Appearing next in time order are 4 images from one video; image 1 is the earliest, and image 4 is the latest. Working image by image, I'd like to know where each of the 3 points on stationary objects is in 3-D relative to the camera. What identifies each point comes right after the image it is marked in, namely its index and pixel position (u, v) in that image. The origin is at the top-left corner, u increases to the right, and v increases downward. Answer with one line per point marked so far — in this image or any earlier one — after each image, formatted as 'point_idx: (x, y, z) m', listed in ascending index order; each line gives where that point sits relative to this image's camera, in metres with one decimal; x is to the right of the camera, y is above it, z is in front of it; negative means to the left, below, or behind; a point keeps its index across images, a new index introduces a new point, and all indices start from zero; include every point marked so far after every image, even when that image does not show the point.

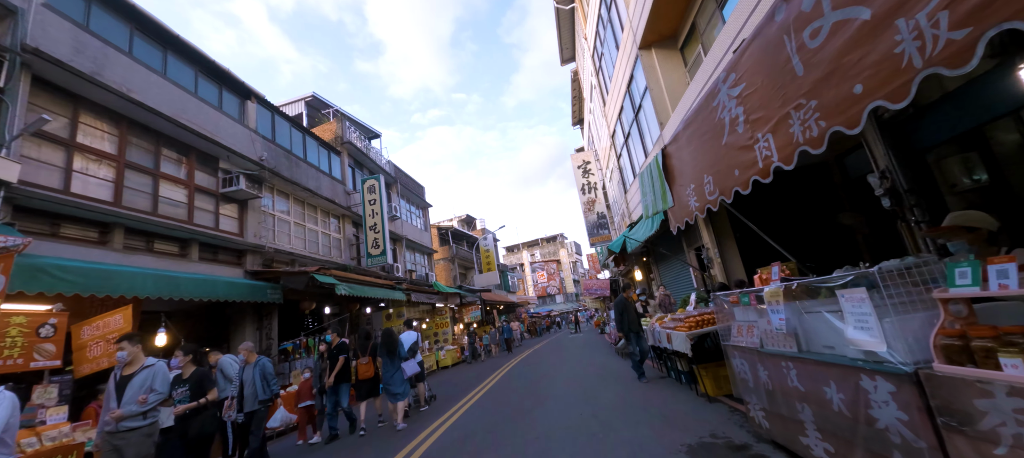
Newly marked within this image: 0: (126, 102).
0: (-7.8, +2.6, +7.6) m
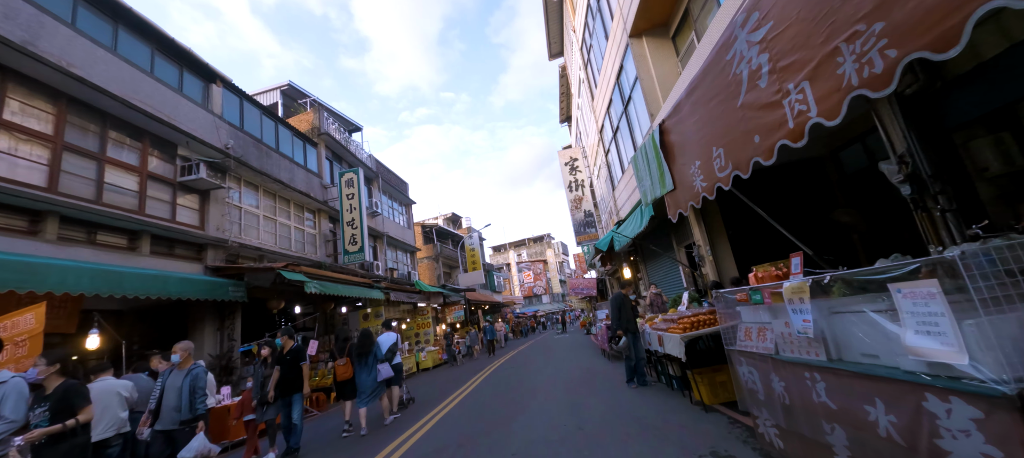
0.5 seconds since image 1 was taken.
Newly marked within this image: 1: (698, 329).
0: (-8.1, +2.8, +6.9) m
1: (+2.2, -1.2, +4.4) m
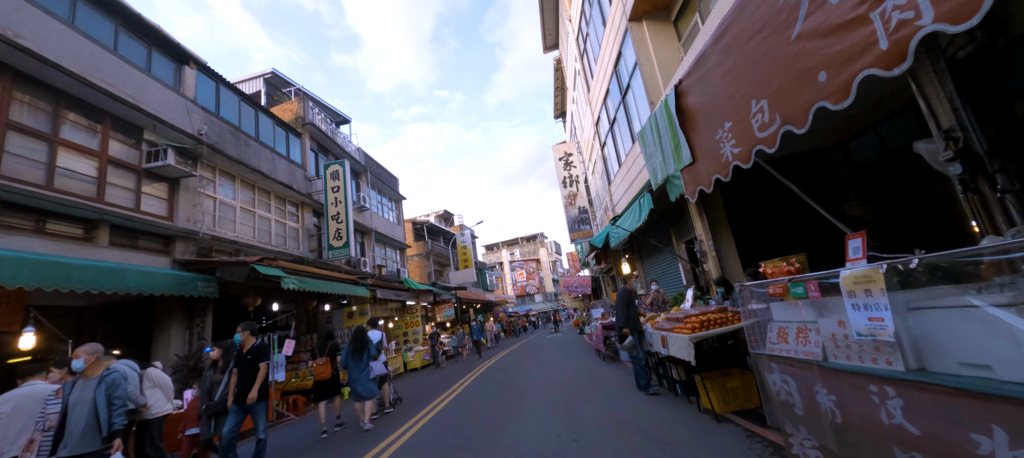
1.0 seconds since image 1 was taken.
0: (-8.3, +3.0, +6.2) m
1: (+2.1, -1.1, +4.0) m
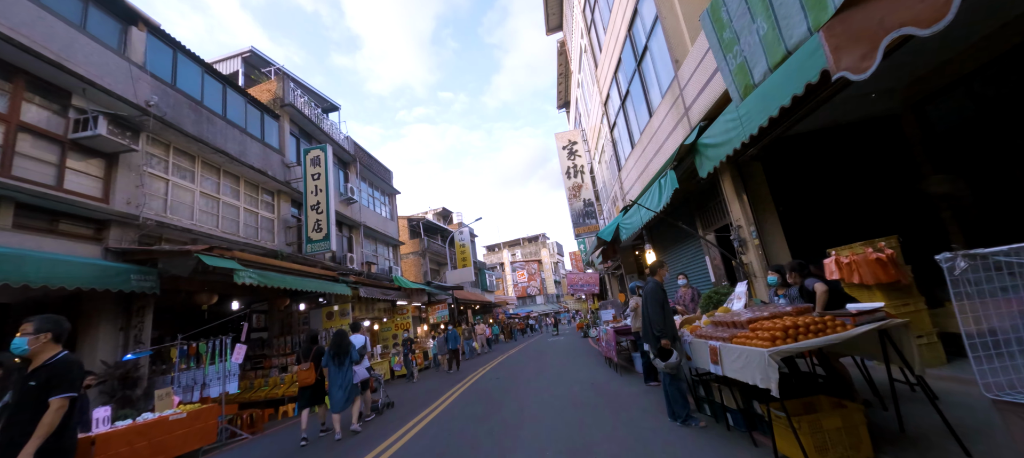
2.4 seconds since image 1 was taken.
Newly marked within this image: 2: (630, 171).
0: (-8.4, +3.3, +4.9) m
1: (+2.0, -0.8, +2.6) m
2: (+3.3, +1.6, +10.4) m
